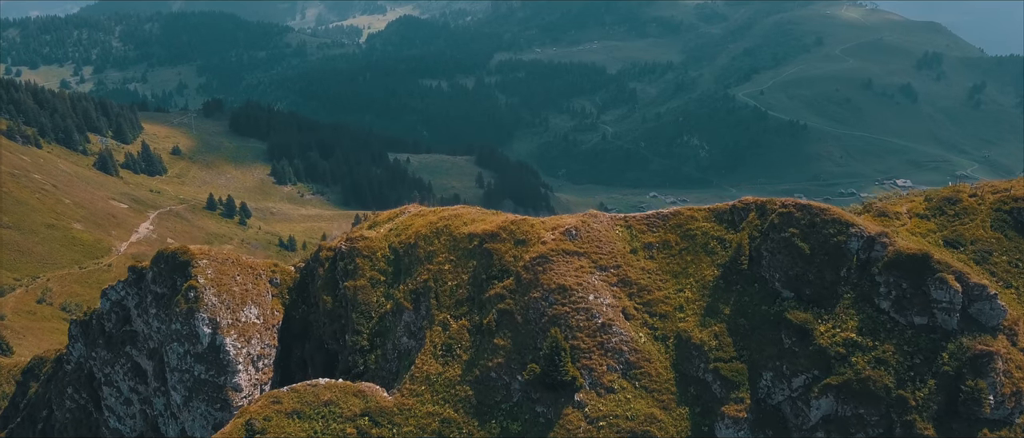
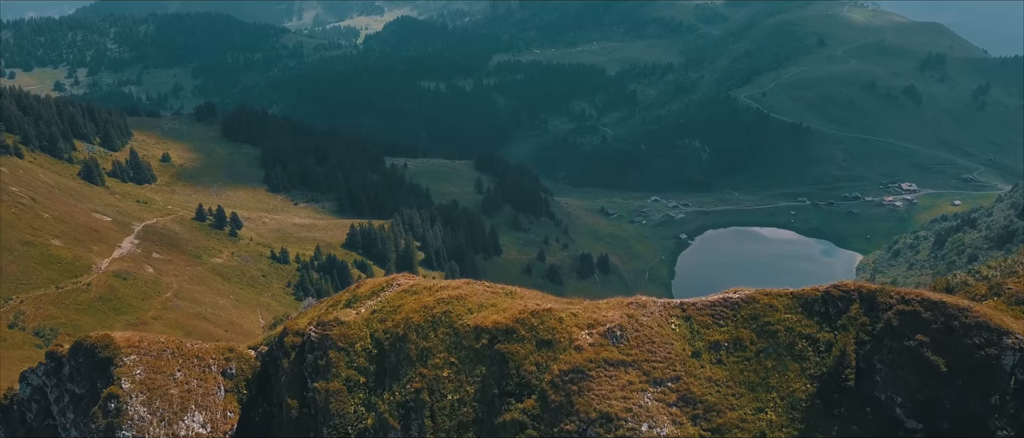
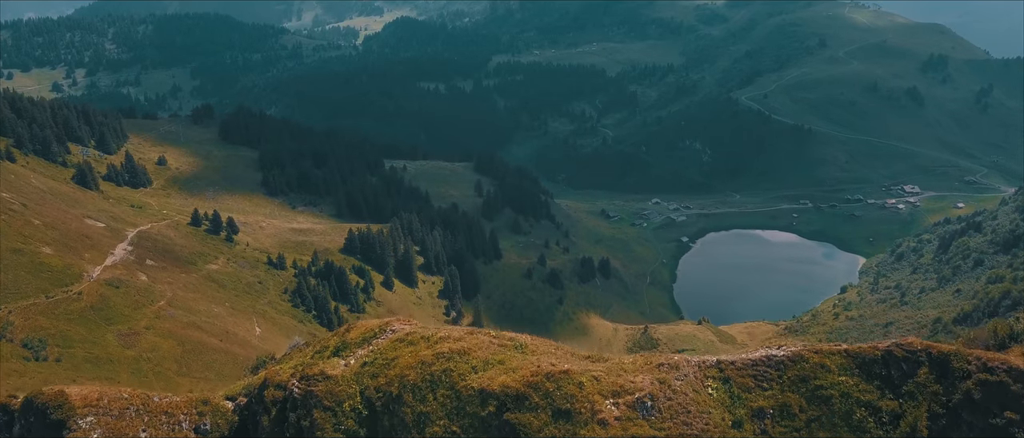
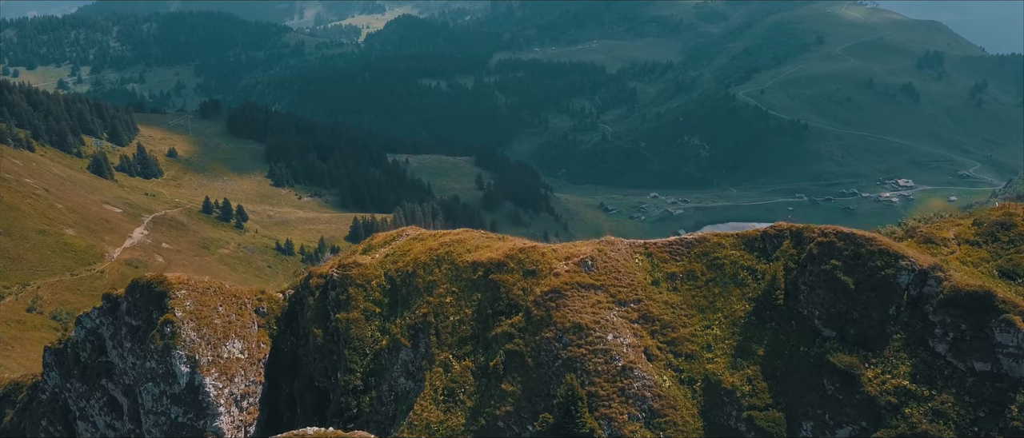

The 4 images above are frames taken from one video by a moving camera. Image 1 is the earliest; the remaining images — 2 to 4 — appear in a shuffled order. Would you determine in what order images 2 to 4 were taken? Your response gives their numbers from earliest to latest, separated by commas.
4, 2, 3
